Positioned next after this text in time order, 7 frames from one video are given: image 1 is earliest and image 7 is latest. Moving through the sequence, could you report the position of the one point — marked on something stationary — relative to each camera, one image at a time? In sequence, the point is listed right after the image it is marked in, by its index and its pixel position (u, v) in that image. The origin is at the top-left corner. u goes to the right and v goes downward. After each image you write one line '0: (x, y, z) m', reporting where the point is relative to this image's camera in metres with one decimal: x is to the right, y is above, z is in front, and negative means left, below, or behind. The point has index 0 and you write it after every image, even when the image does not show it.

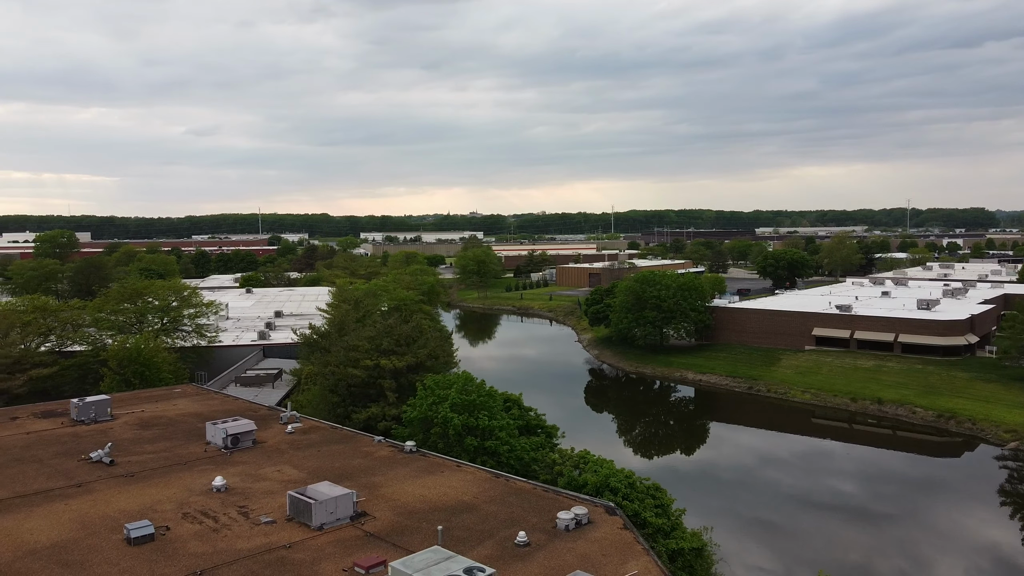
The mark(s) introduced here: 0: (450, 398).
0: (-1.3, -2.3, +15.0) m
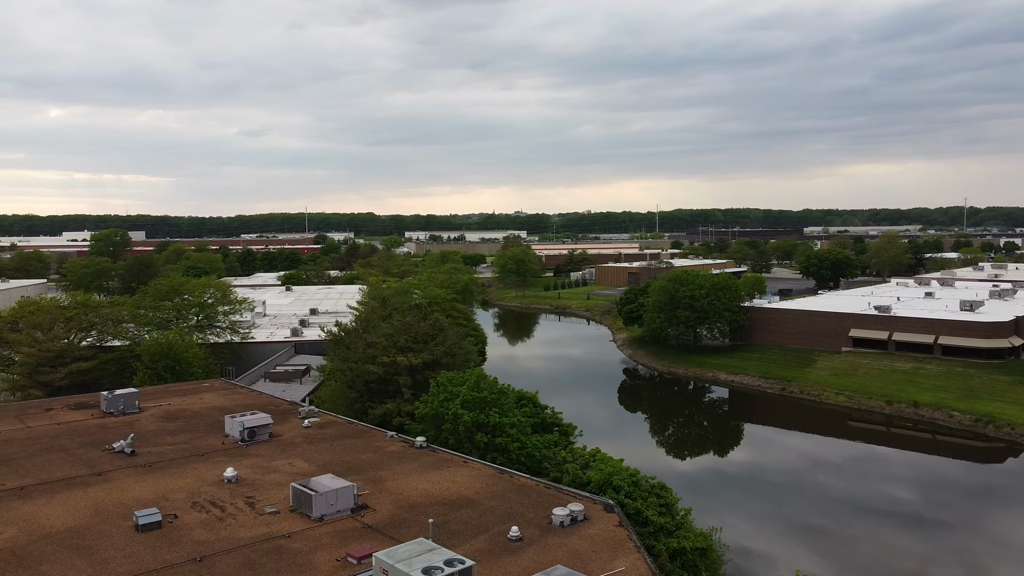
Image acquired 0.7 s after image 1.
0: (-1.1, -2.2, +15.1) m
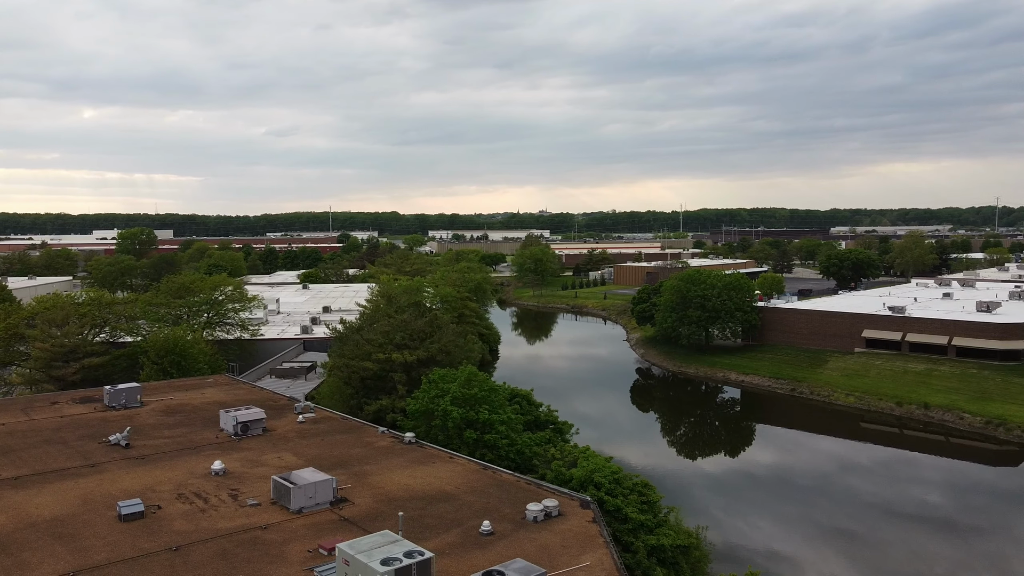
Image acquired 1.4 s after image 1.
0: (-1.3, -2.2, +15.3) m
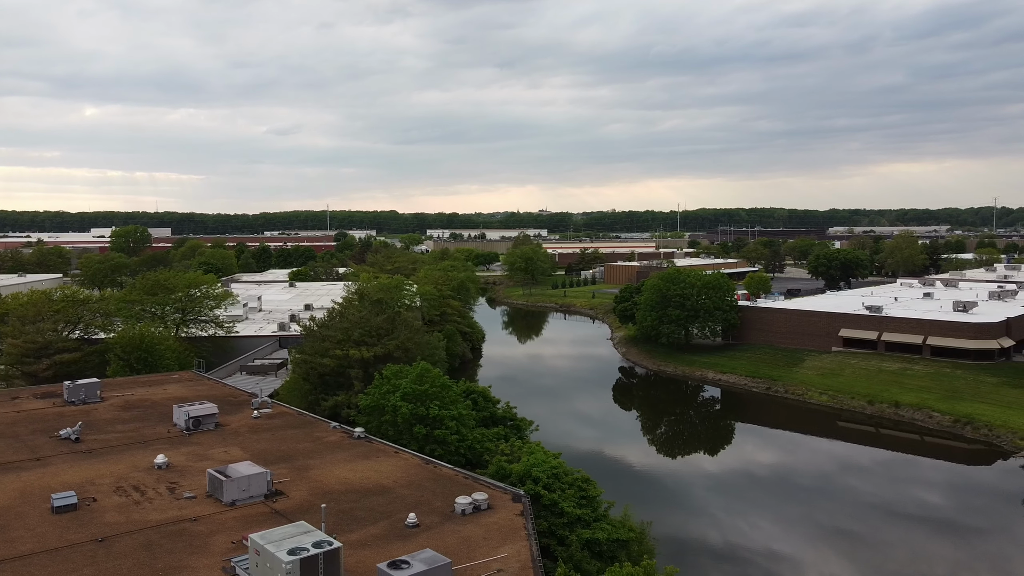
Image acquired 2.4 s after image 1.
0: (-2.3, -2.1, +15.4) m
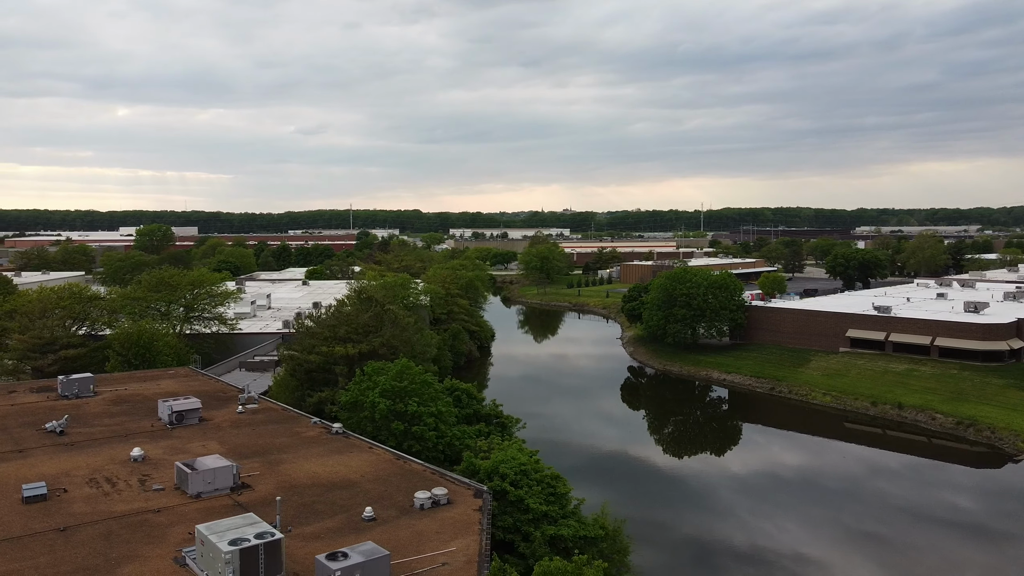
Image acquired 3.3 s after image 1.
0: (-2.8, -2.0, +15.5) m
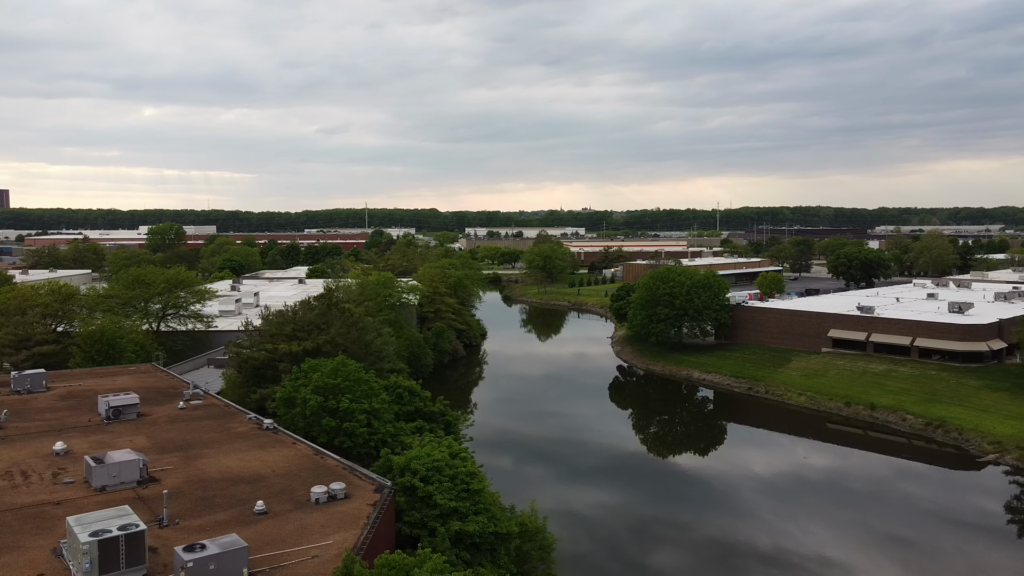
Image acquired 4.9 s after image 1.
0: (-4.2, -2.0, +15.7) m
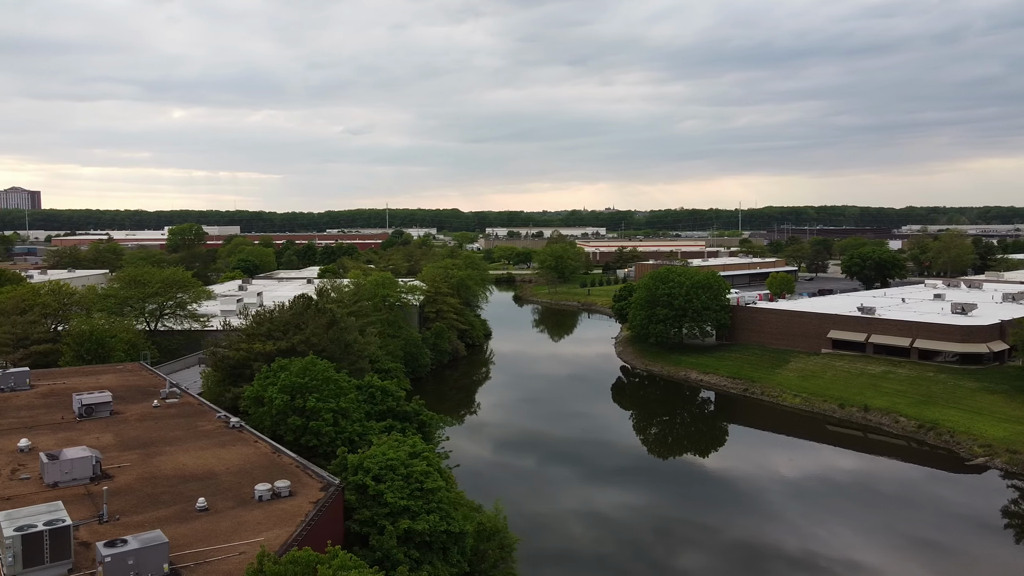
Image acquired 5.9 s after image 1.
0: (-5.0, -2.0, +15.9) m
